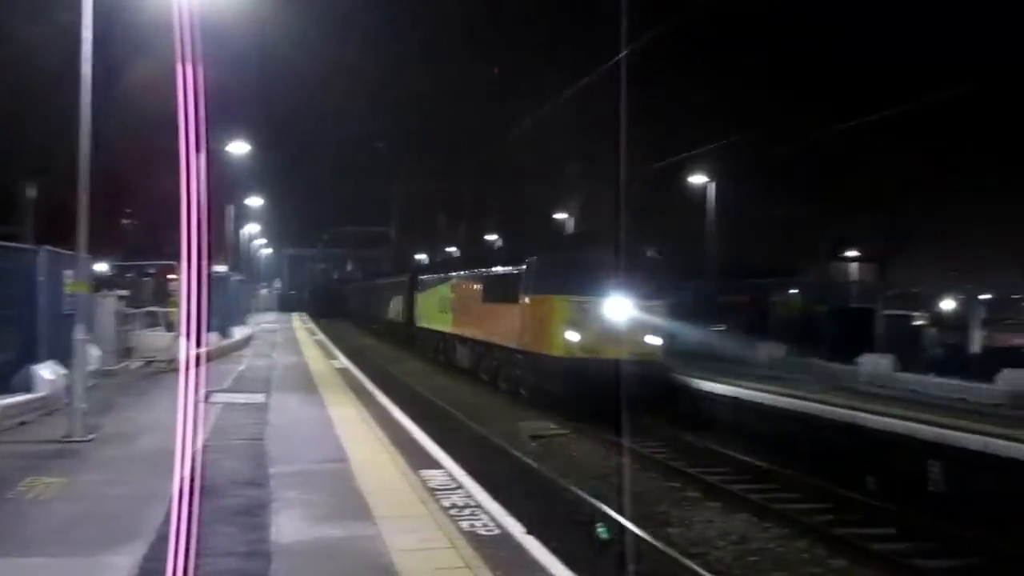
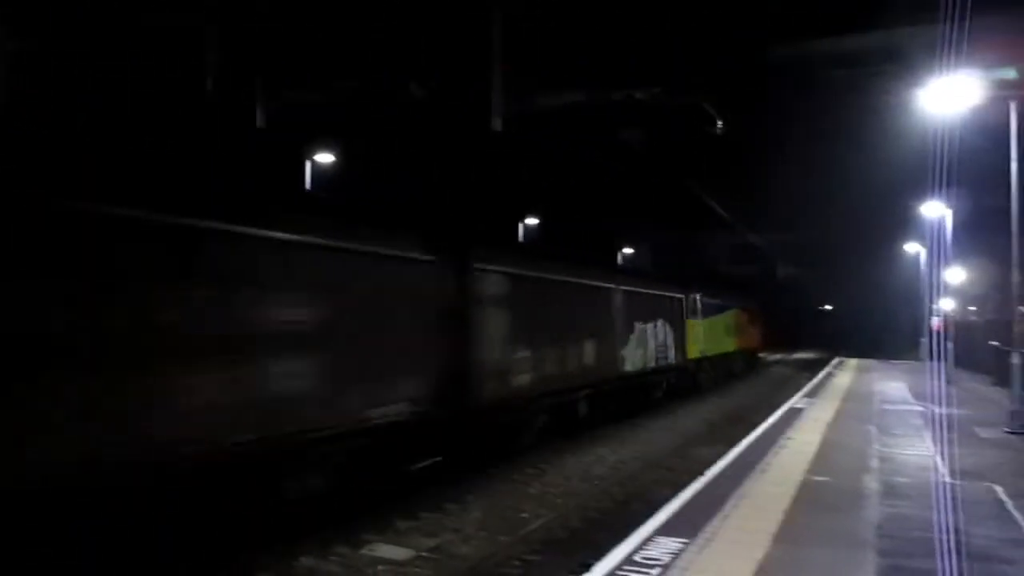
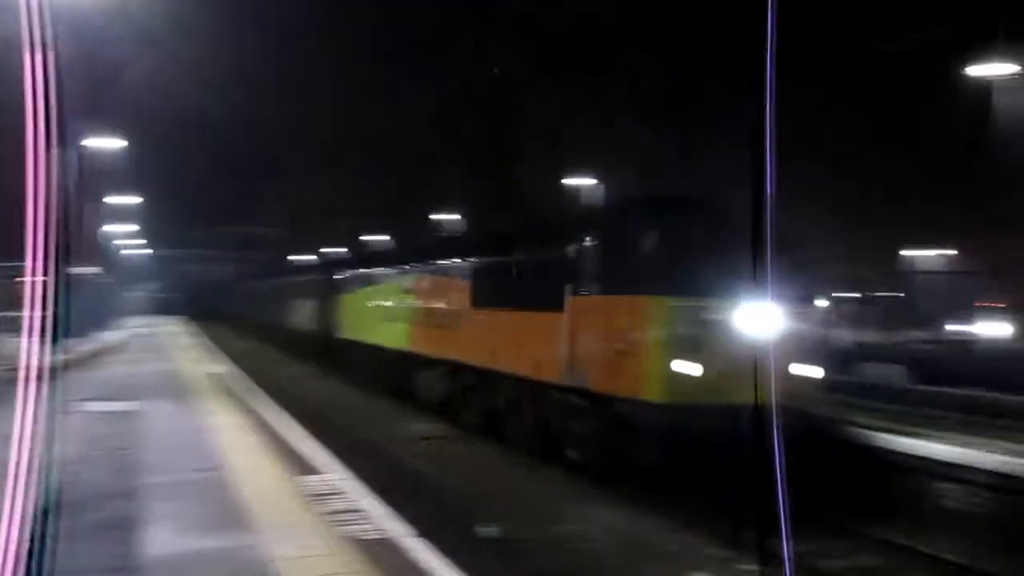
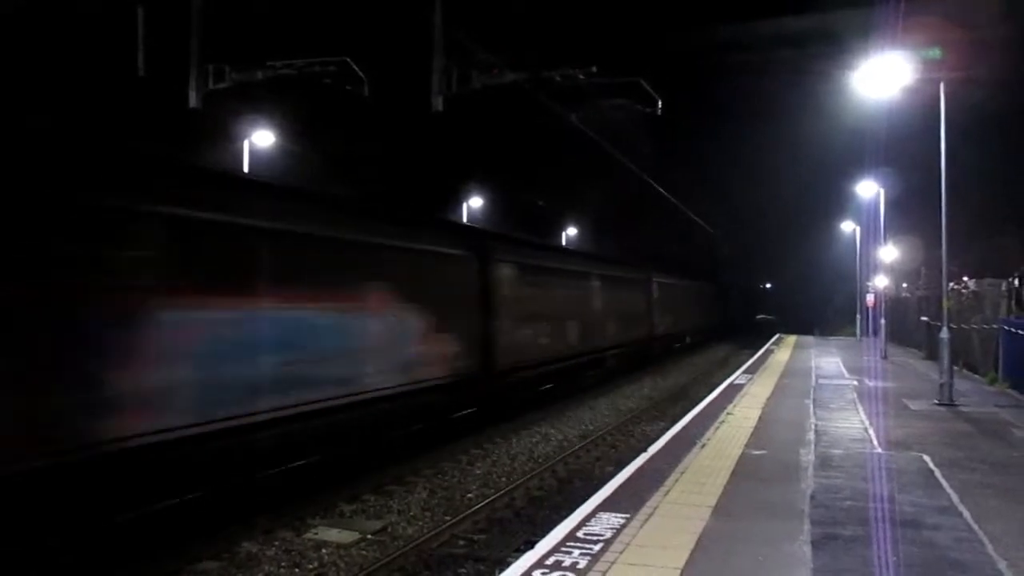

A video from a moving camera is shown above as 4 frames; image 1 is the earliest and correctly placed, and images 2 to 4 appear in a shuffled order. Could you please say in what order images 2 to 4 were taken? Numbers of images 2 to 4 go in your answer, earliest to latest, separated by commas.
3, 2, 4
